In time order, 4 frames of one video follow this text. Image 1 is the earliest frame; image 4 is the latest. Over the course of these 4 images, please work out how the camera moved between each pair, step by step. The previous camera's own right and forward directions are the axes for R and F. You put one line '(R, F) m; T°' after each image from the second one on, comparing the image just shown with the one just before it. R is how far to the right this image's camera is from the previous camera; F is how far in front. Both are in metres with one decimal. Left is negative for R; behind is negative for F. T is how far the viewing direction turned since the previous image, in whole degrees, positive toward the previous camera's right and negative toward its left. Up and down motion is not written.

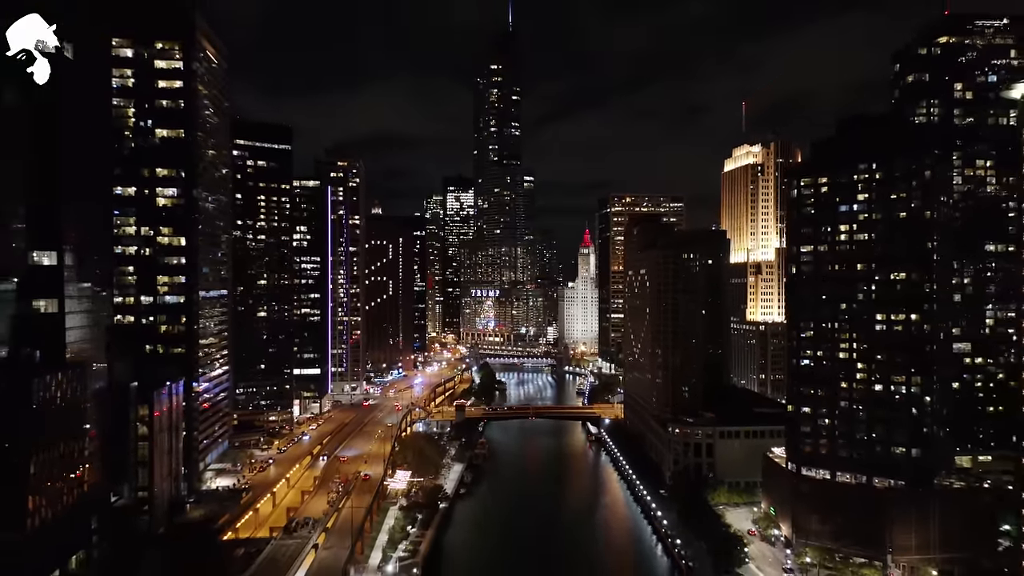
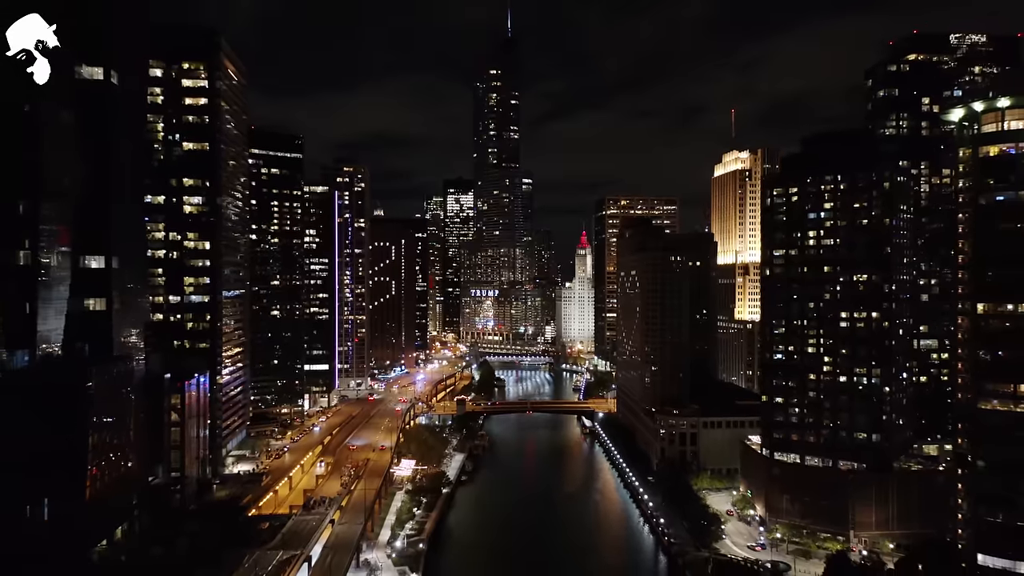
(+0.1, -2.5) m; 0°
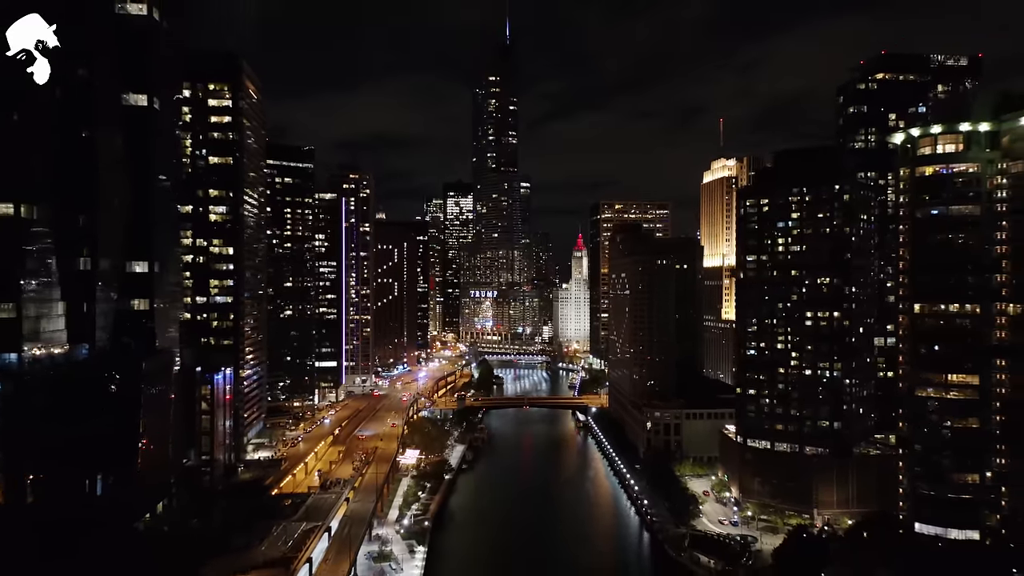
(+0.1, -3.0) m; 0°
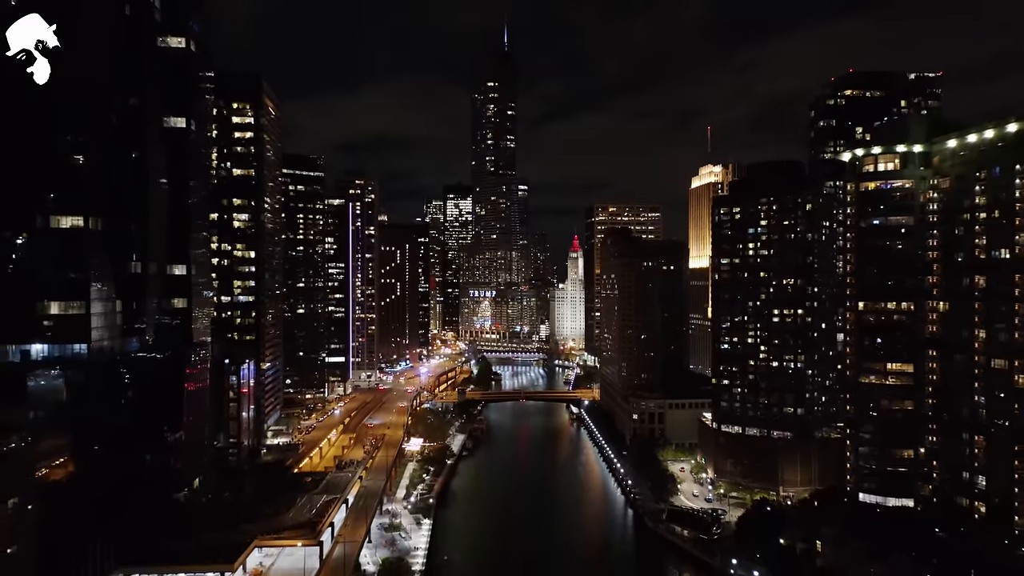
(+0.1, -3.4) m; 0°
